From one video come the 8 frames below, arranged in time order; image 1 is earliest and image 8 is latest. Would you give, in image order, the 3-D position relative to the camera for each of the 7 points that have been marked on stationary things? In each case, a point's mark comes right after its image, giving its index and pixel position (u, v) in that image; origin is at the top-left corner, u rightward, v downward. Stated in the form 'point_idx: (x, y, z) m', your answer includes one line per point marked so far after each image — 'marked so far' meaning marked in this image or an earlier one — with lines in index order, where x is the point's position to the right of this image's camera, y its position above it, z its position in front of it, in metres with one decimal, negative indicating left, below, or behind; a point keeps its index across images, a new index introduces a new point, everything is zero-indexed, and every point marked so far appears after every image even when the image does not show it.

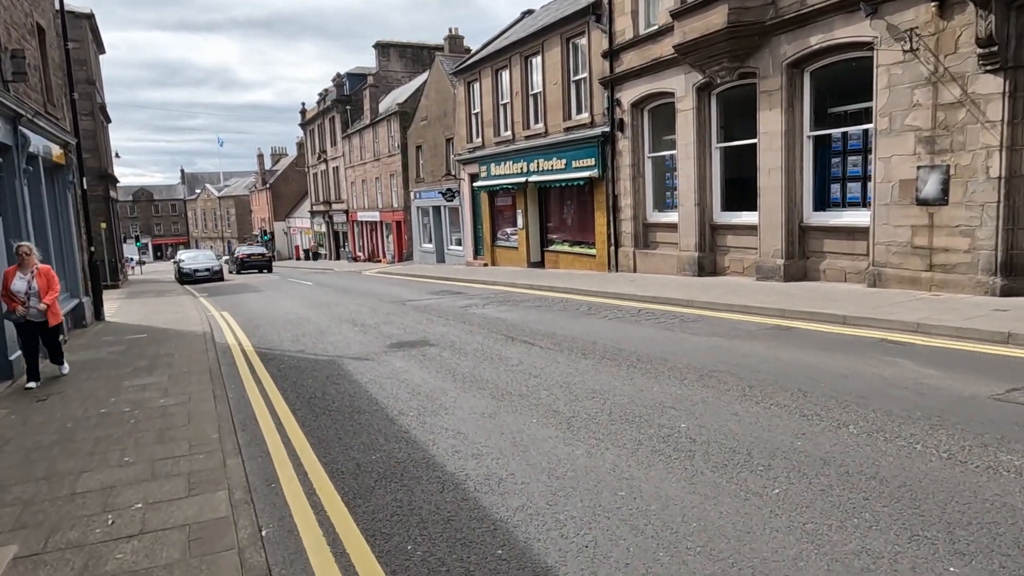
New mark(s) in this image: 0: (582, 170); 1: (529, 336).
0: (+1.9, +3.2, +18.0) m
1: (+0.2, -0.7, +9.0) m
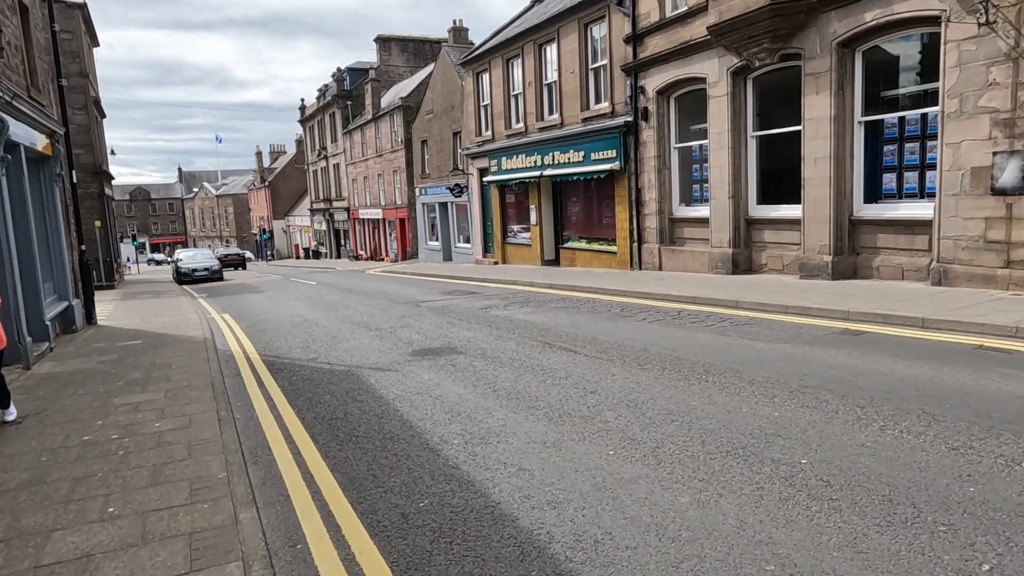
0: (+2.3, +3.2, +17.0) m
1: (+0.7, -0.7, +8.1) m
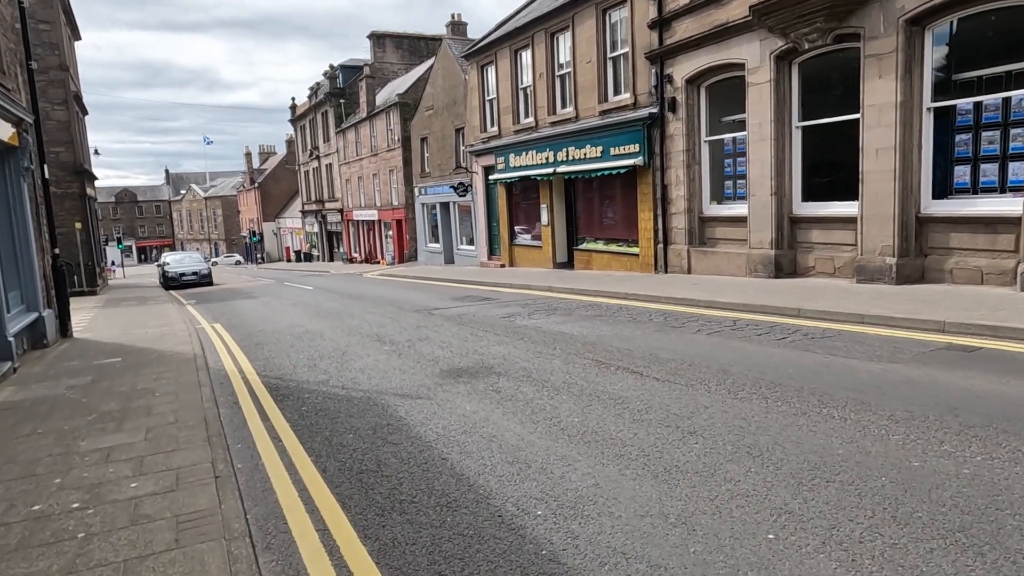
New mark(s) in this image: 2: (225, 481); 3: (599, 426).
0: (+2.6, +3.1, +15.9) m
1: (+1.2, -0.8, +6.9) m
2: (-1.7, -1.2, +4.0) m
3: (+0.6, -1.0, +4.8) m
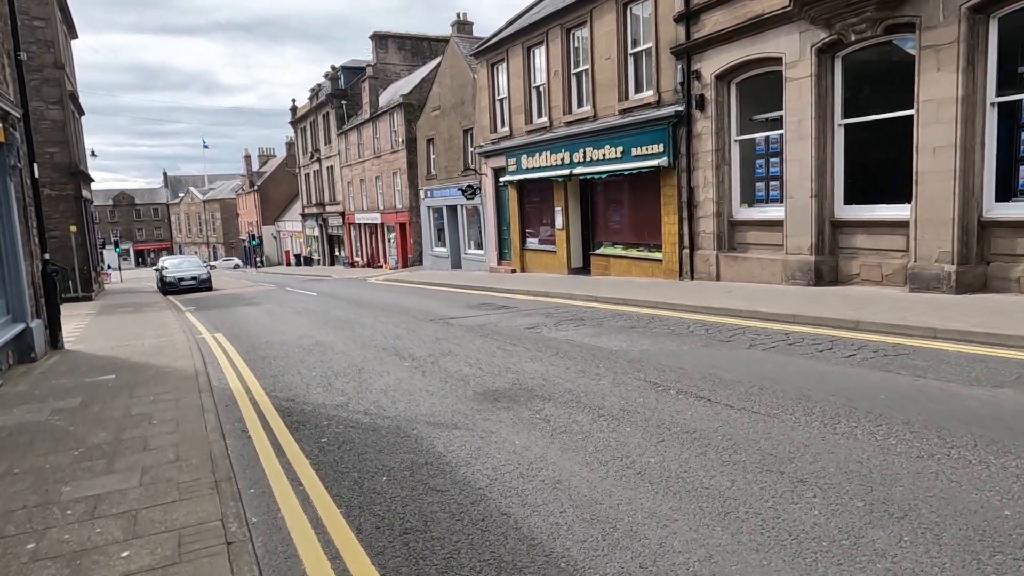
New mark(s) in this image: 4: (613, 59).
0: (+3.0, +2.9, +15.1) m
1: (+1.6, -0.9, +6.1) m
2: (-1.3, -1.3, +3.2) m
3: (+1.0, -1.1, +4.0) m
4: (+2.4, +5.6, +16.1) m
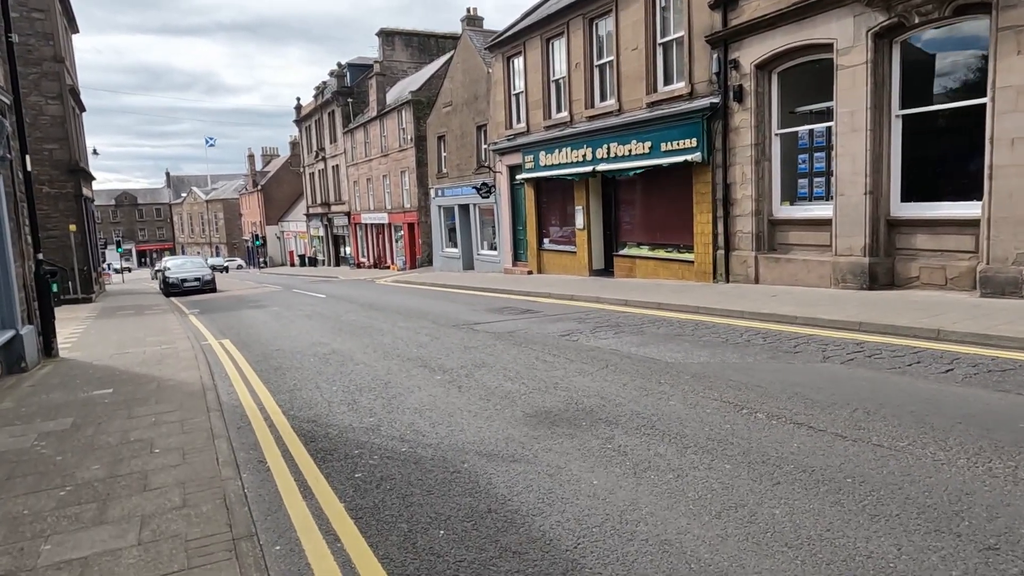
0: (+3.5, +2.9, +14.3) m
1: (+2.0, -0.9, +5.3) m
2: (-0.9, -1.3, +2.4) m
3: (+1.5, -1.1, +3.2) m
4: (+2.9, +5.5, +15.3) m
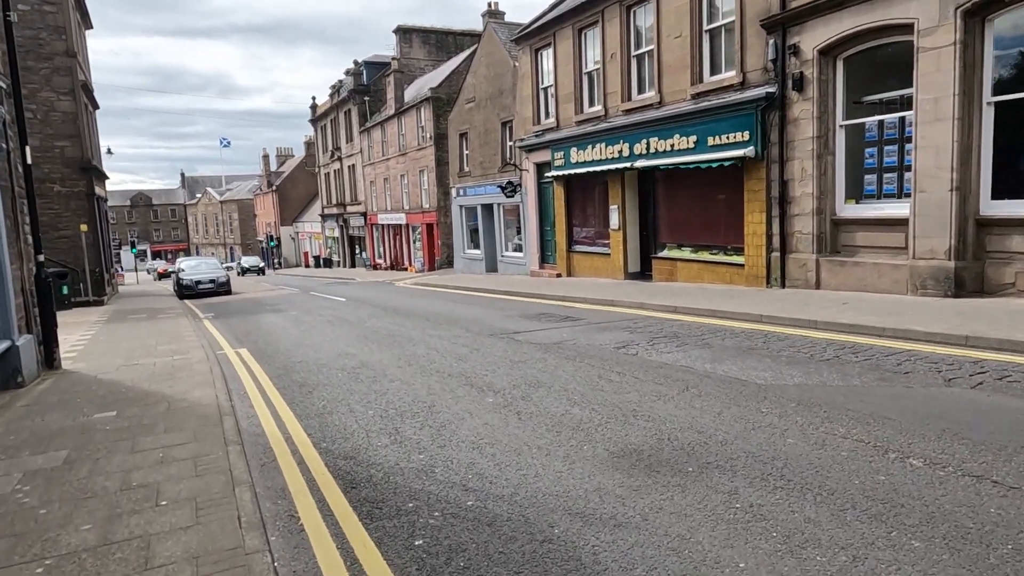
0: (+4.2, +2.8, +13.2) m
1: (+2.6, -1.0, +4.3) m
2: (-0.4, -1.4, +1.4) m
3: (+2.0, -1.2, +2.1) m
4: (+3.7, +5.4, +14.3) m
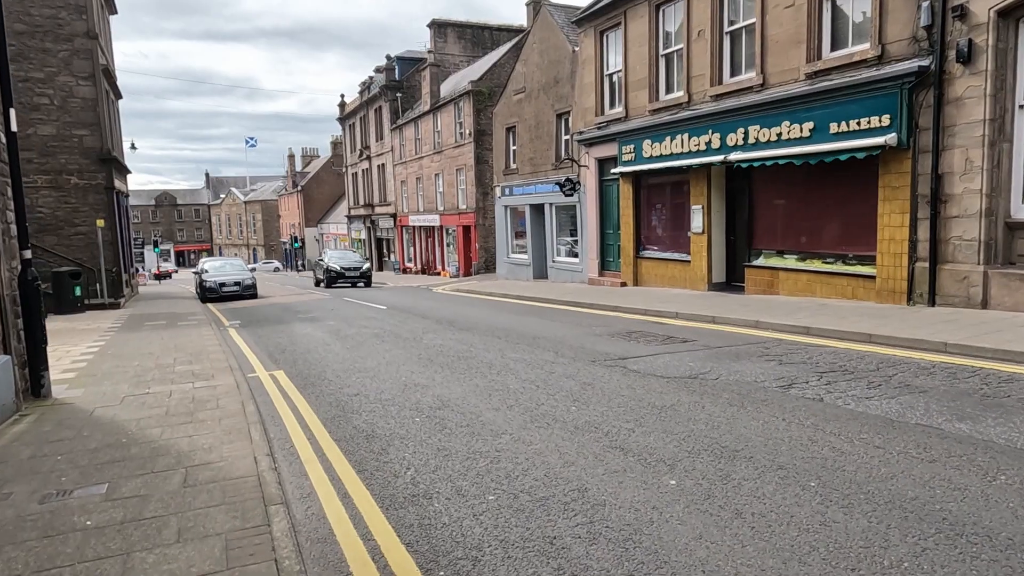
0: (+5.6, +2.5, +11.0) m
1: (+3.7, -1.2, +2.1) m
2: (+0.7, -1.5, -0.7) m
3: (+3.1, -1.4, -0.1) m
4: (+5.2, +5.1, +12.1) m
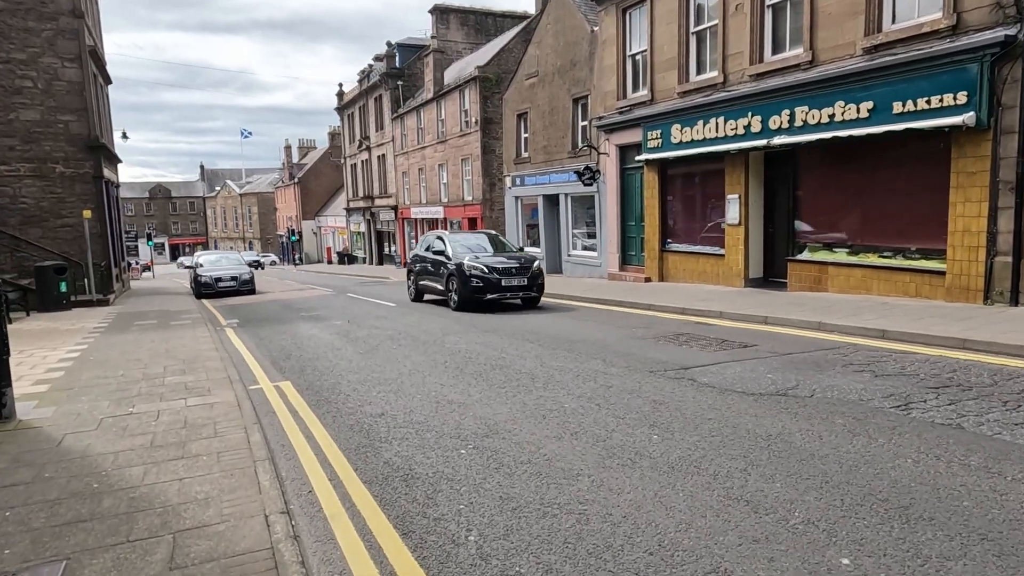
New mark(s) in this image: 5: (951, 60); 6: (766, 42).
0: (+6.1, +2.5, +9.9) m
1: (+4.2, -1.2, +1.0) m
2: (+1.2, -1.5, -1.8) m
3: (+3.6, -1.4, -1.1) m
4: (+5.6, +5.2, +10.9) m
5: (+6.3, +3.2, +9.3) m
6: (+4.9, +4.7, +12.8) m
